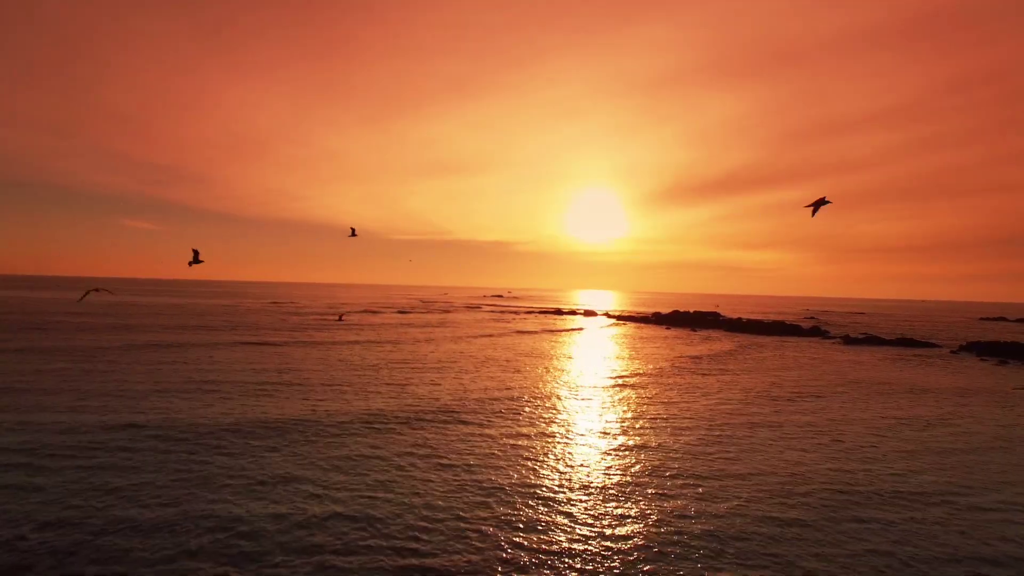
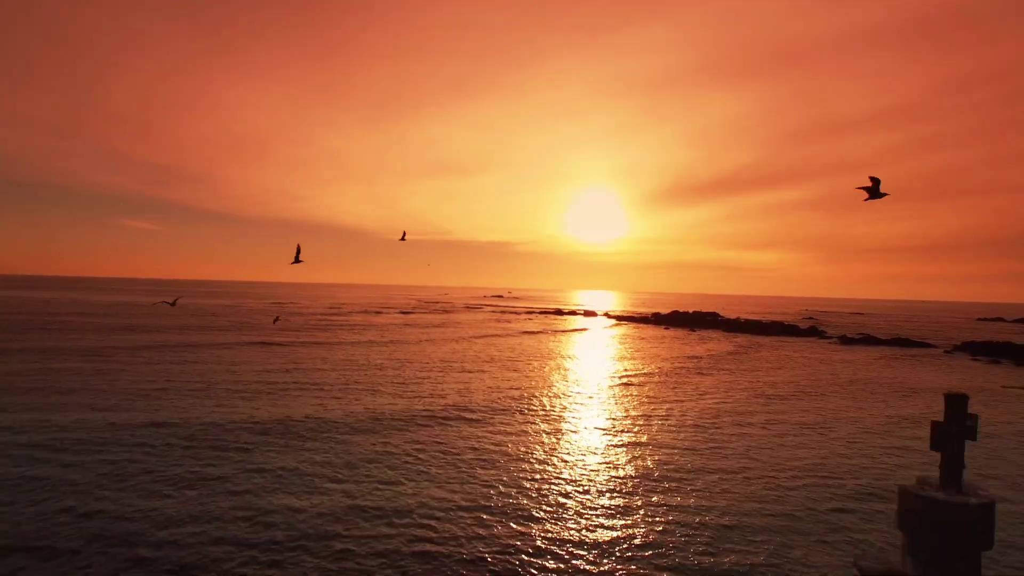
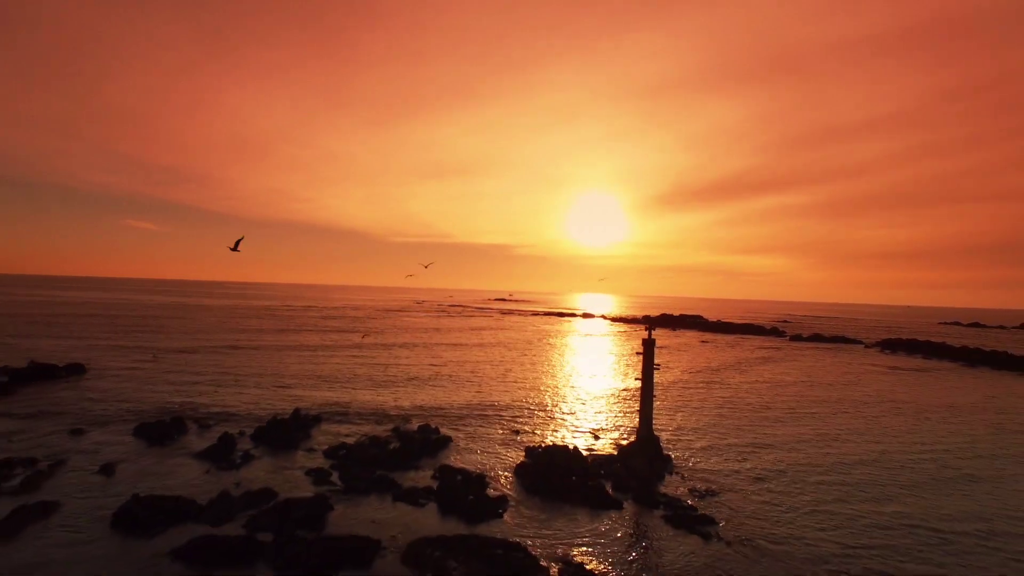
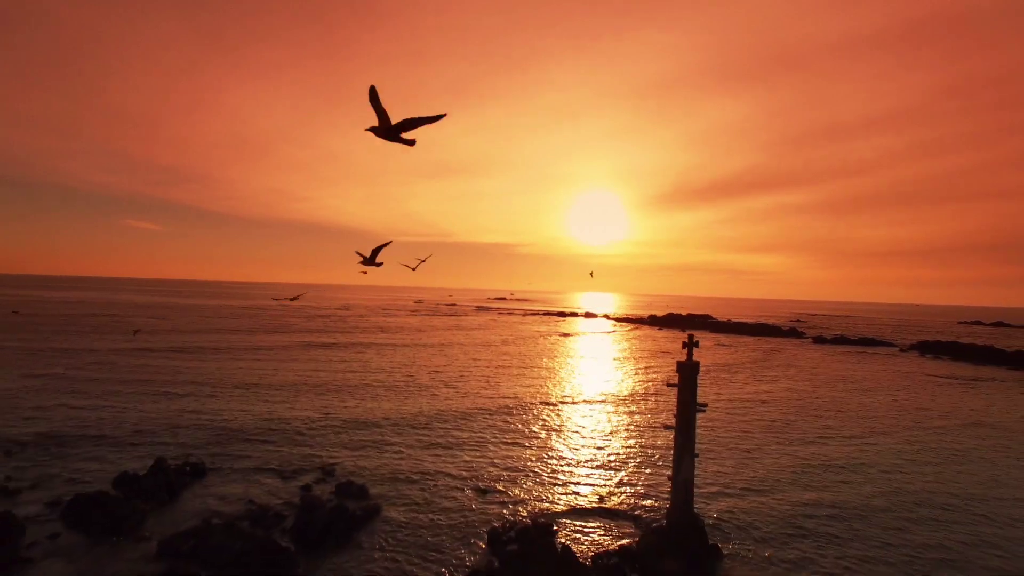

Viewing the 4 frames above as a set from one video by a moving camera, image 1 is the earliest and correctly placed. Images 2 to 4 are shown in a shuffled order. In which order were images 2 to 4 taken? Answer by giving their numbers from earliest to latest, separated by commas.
2, 4, 3
